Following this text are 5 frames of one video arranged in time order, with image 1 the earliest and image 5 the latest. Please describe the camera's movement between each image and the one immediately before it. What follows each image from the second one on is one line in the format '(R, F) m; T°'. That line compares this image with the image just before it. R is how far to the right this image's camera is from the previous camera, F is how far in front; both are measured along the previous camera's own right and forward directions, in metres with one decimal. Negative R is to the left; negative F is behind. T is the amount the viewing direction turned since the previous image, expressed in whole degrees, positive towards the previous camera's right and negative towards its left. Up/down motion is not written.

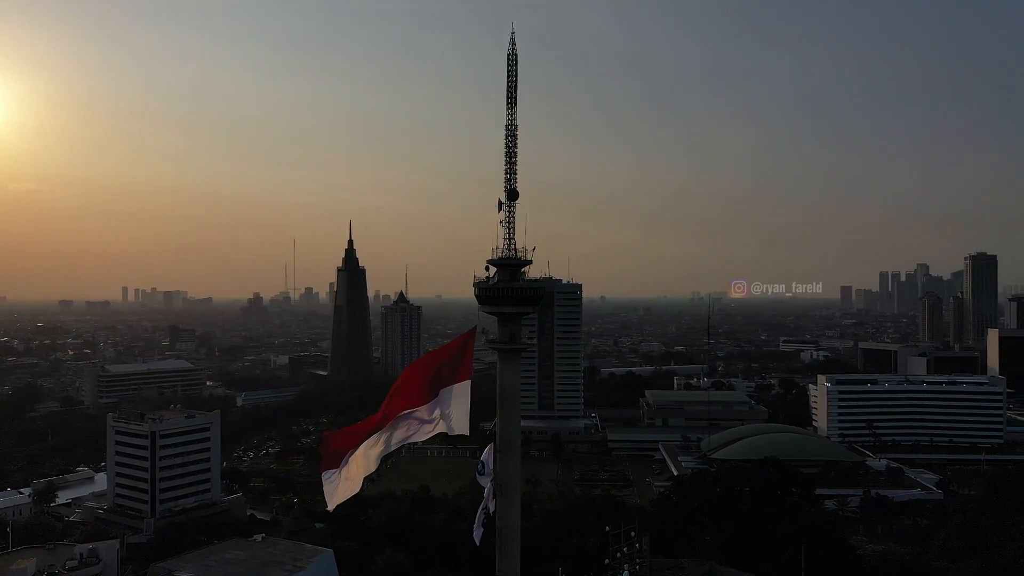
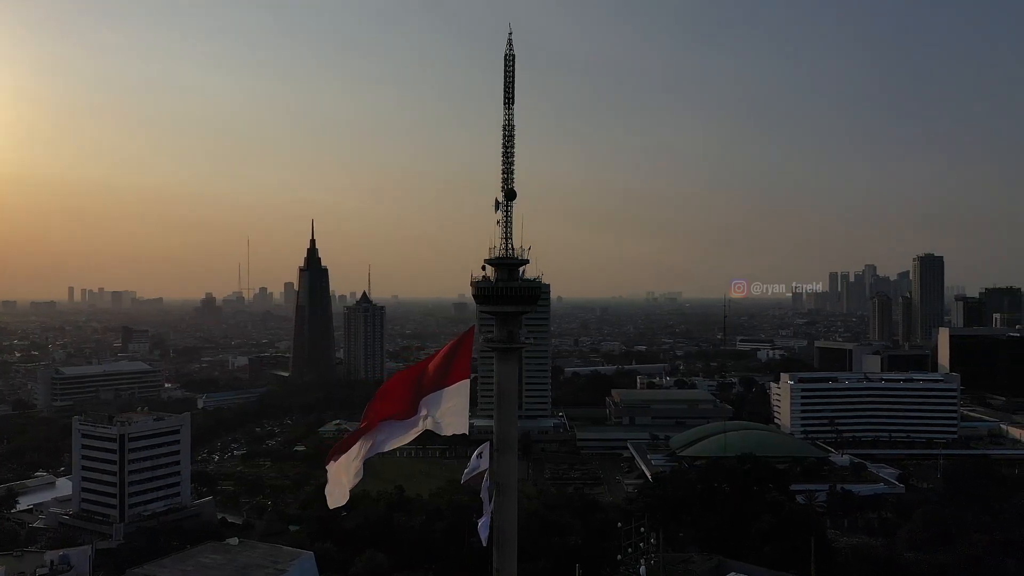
(-0.5, 0.0) m; +3°
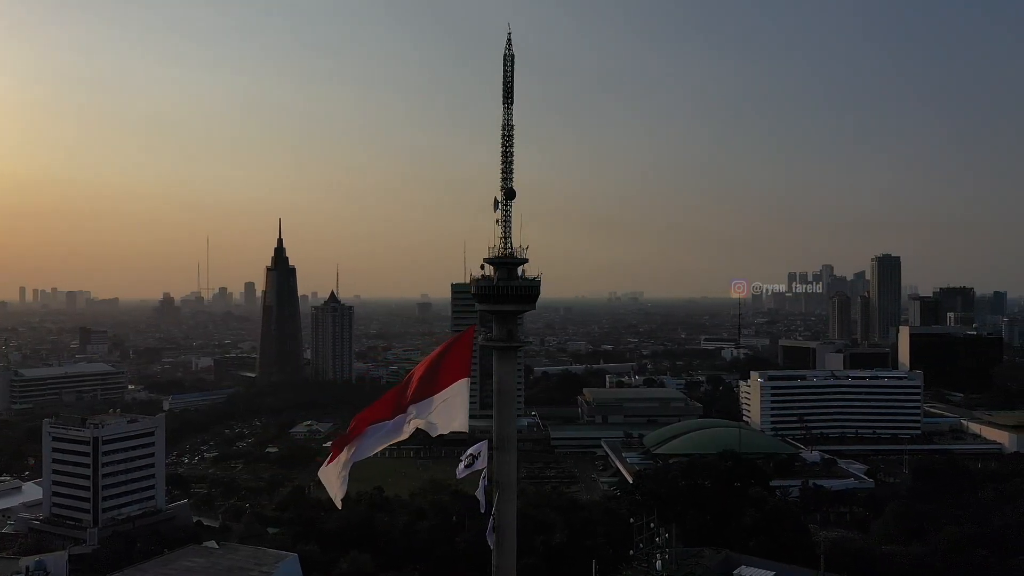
(-0.5, 0.0) m; +2°
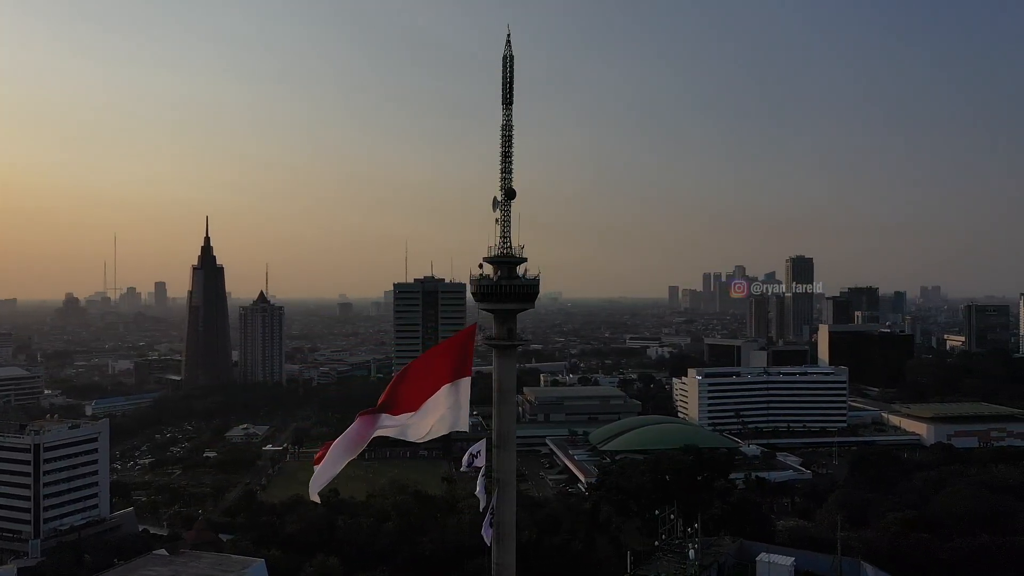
(-1.1, -0.1) m; +5°
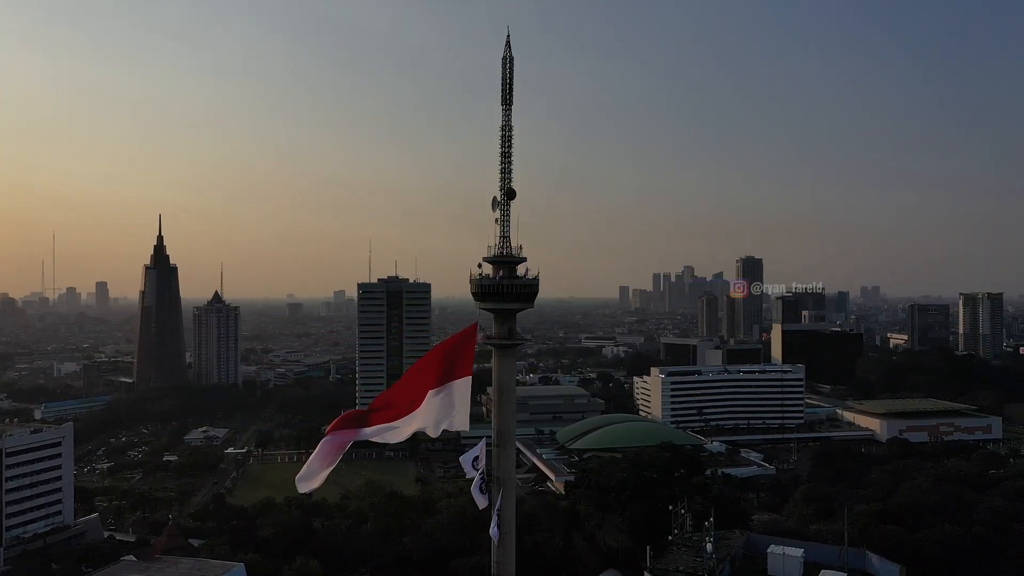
(-0.7, -0.1) m; +3°
